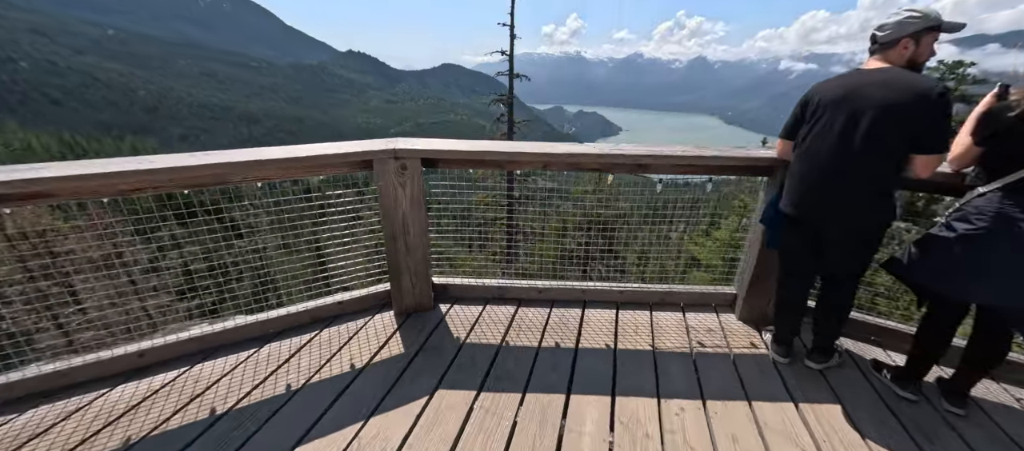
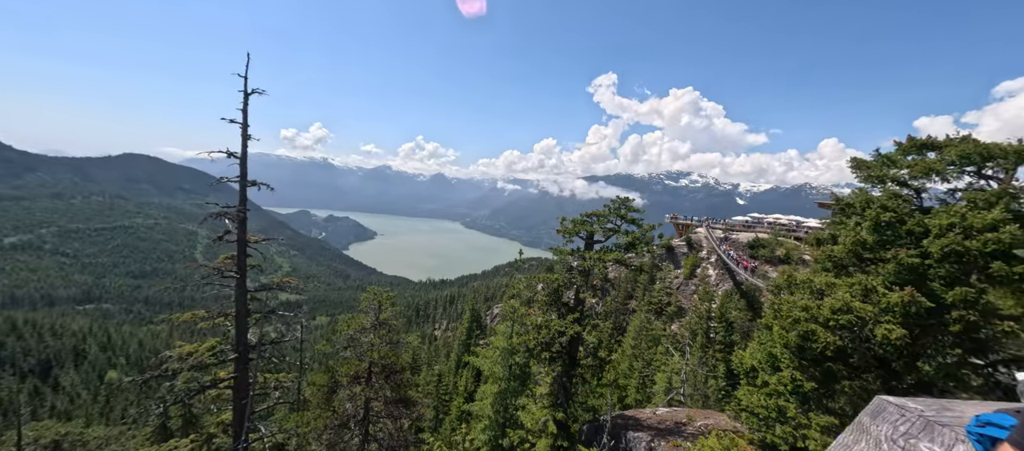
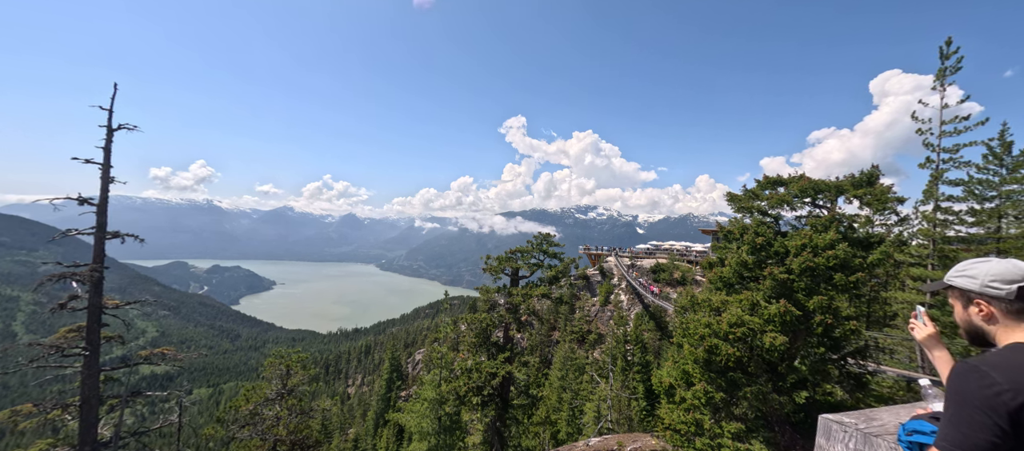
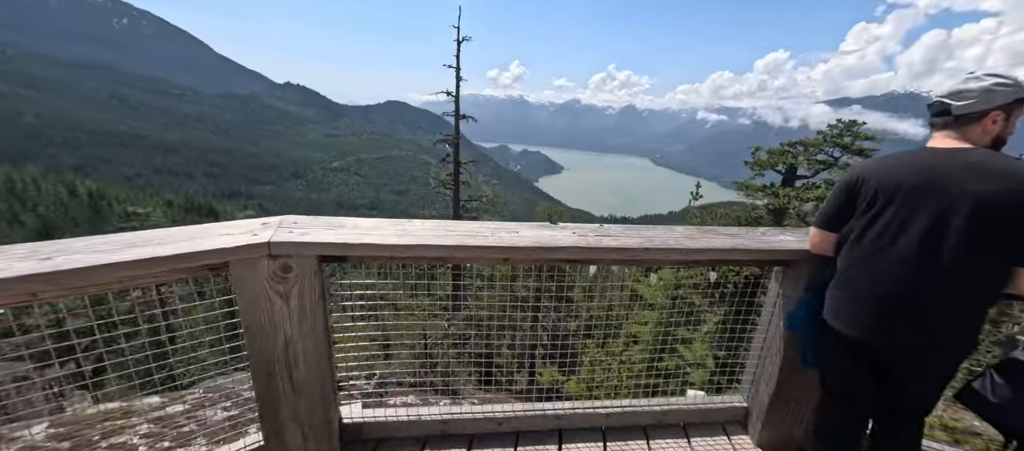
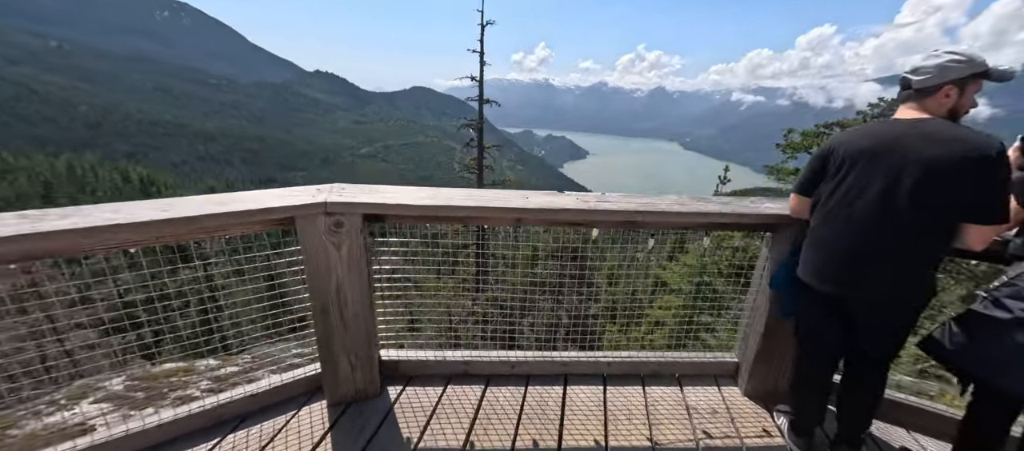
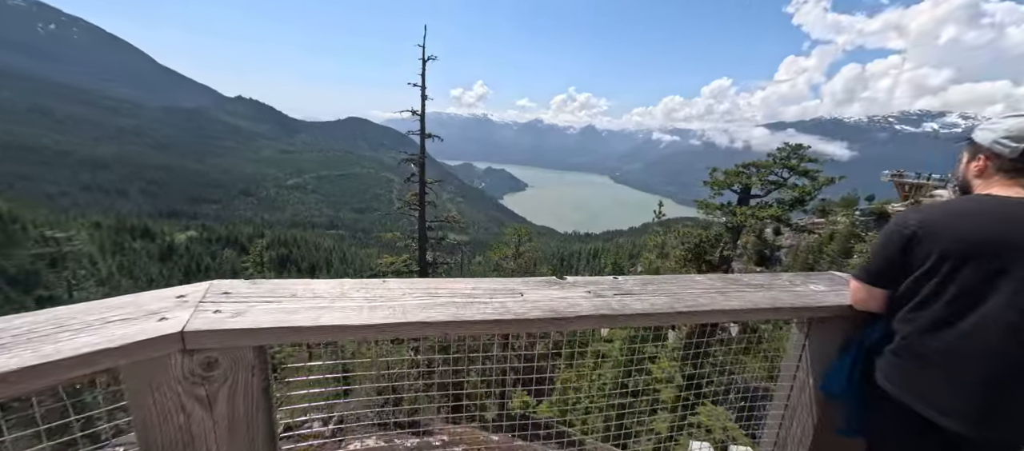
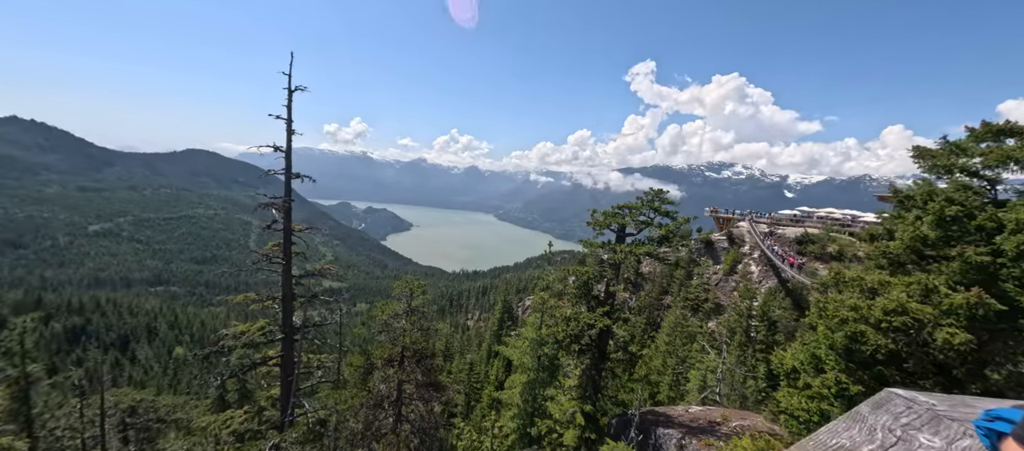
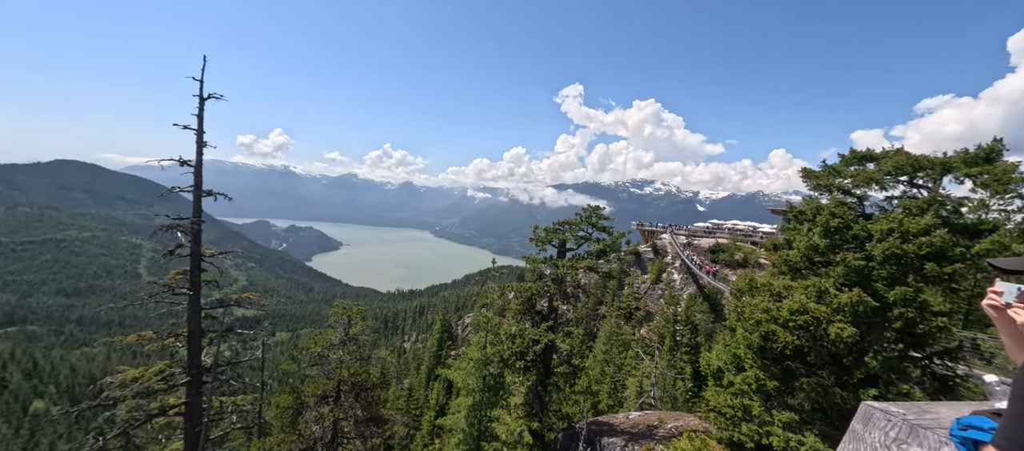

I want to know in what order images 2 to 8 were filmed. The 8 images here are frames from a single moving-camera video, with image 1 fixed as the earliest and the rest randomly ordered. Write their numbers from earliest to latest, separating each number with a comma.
5, 4, 6, 7, 2, 8, 3
